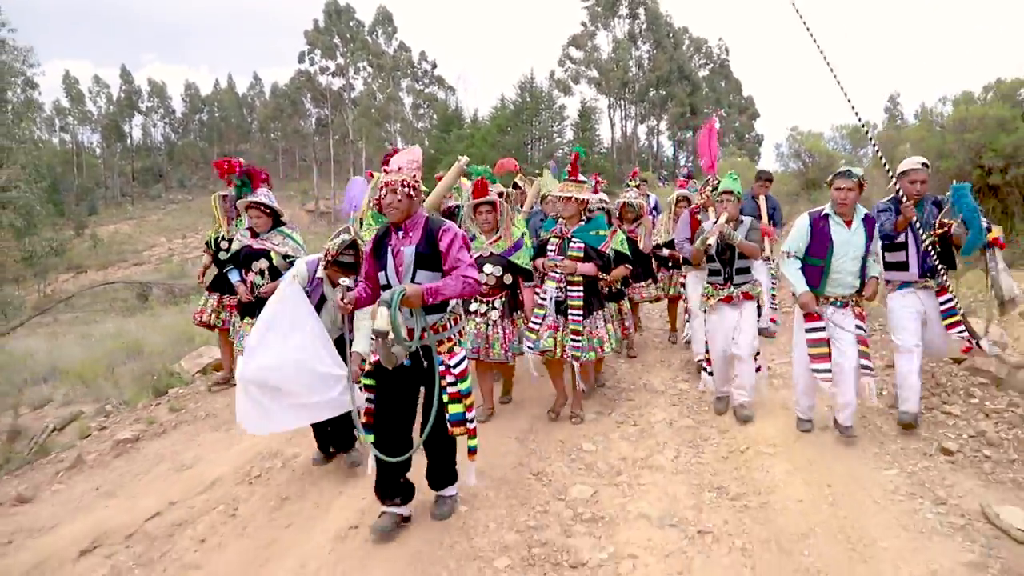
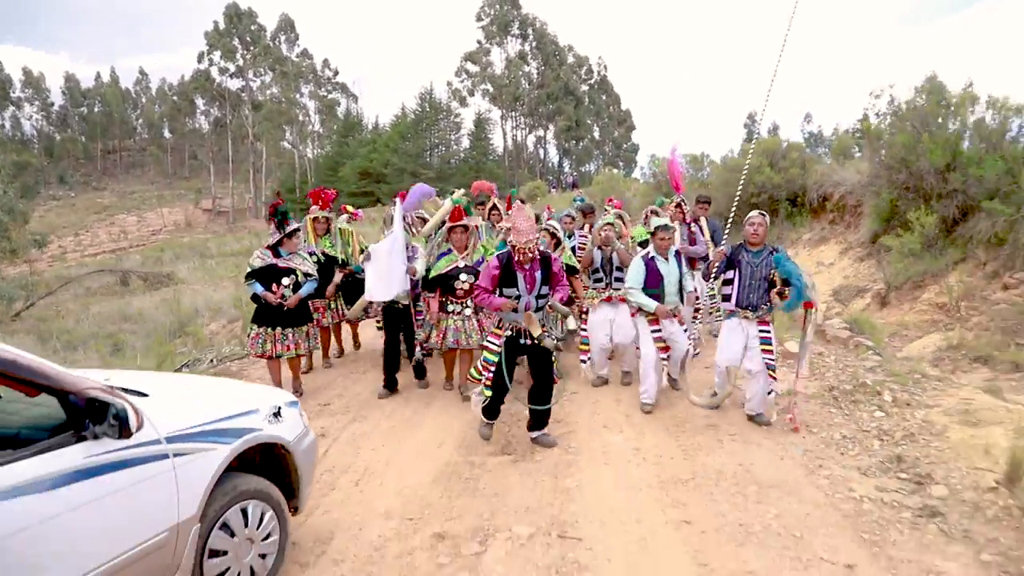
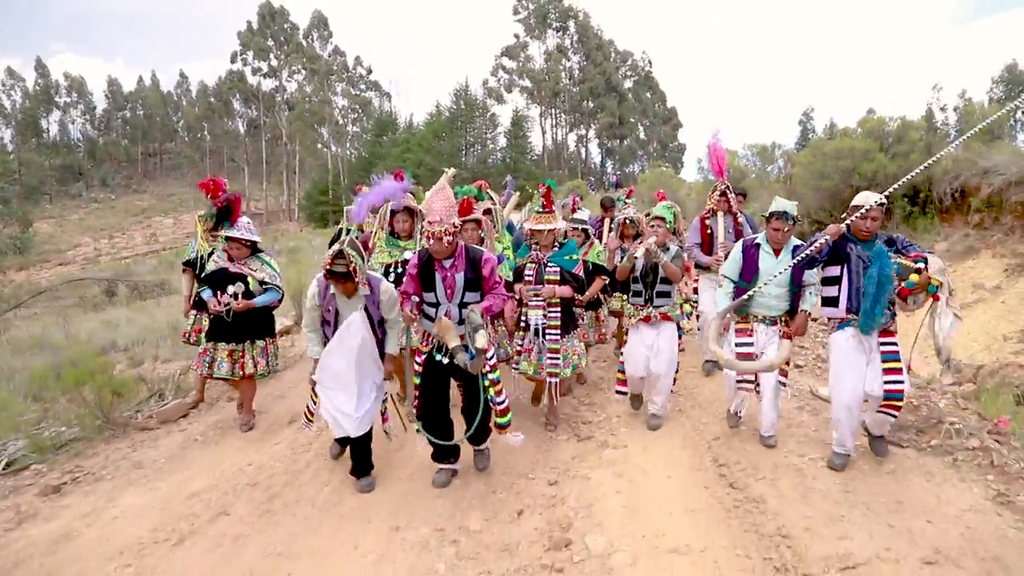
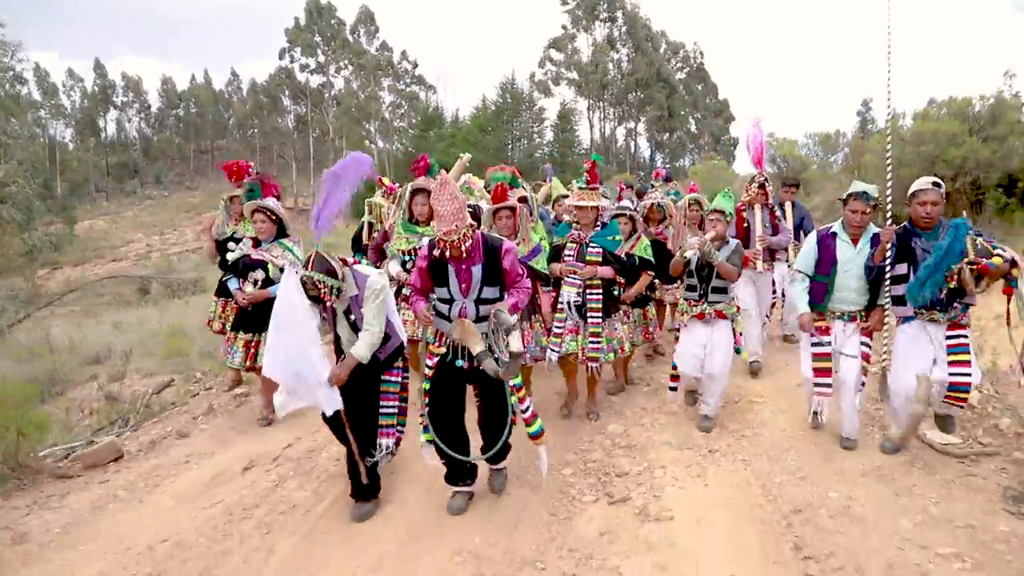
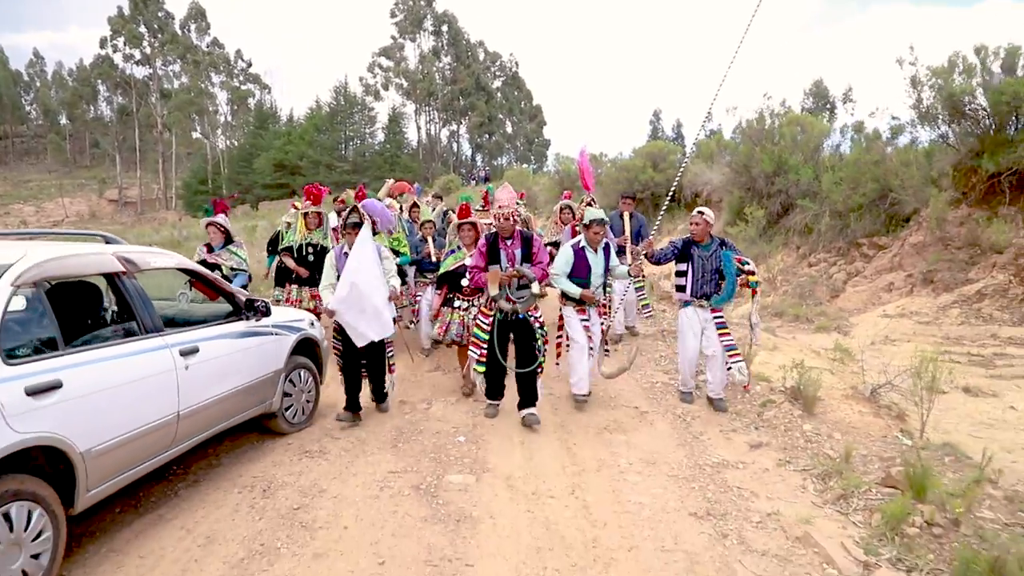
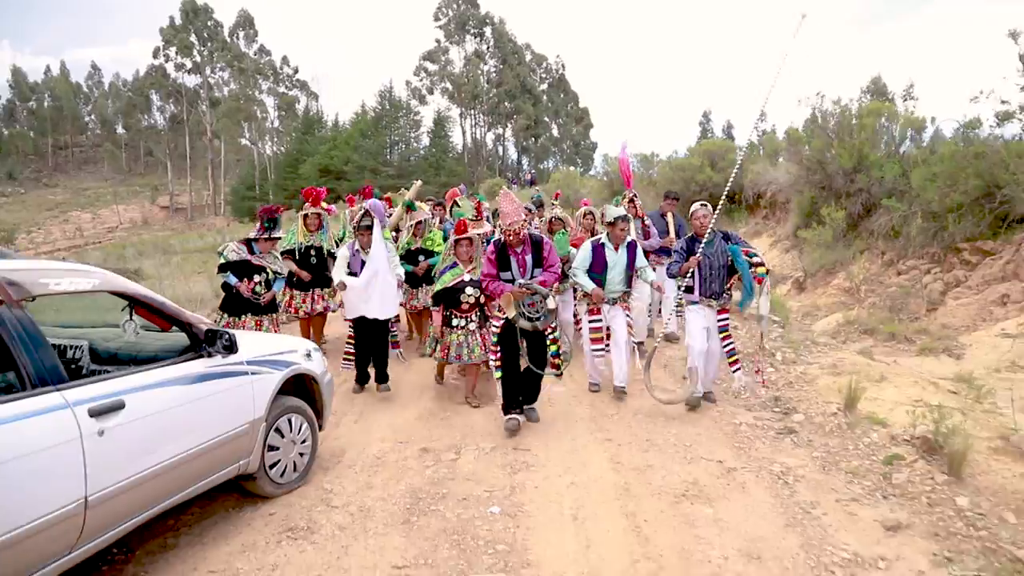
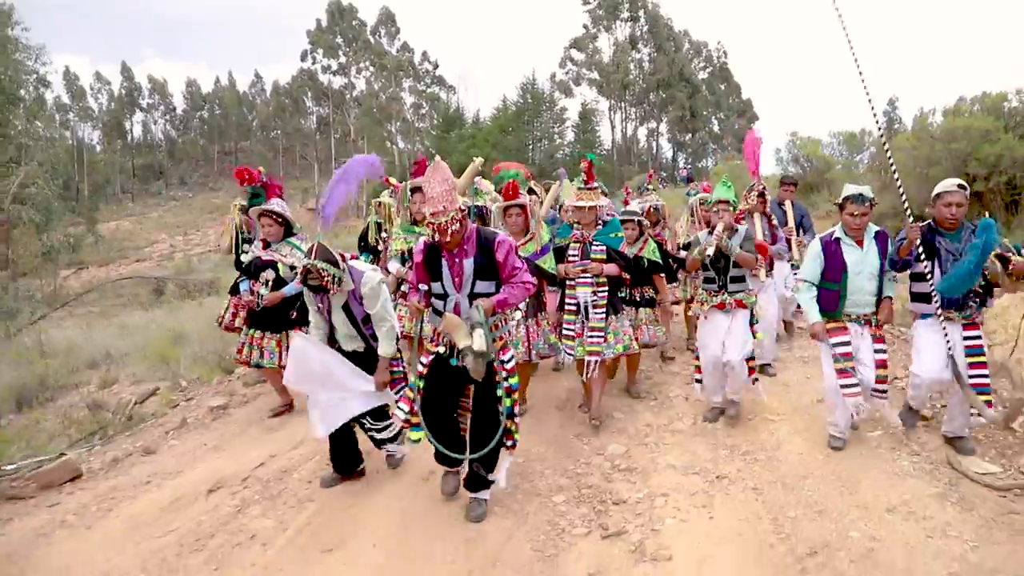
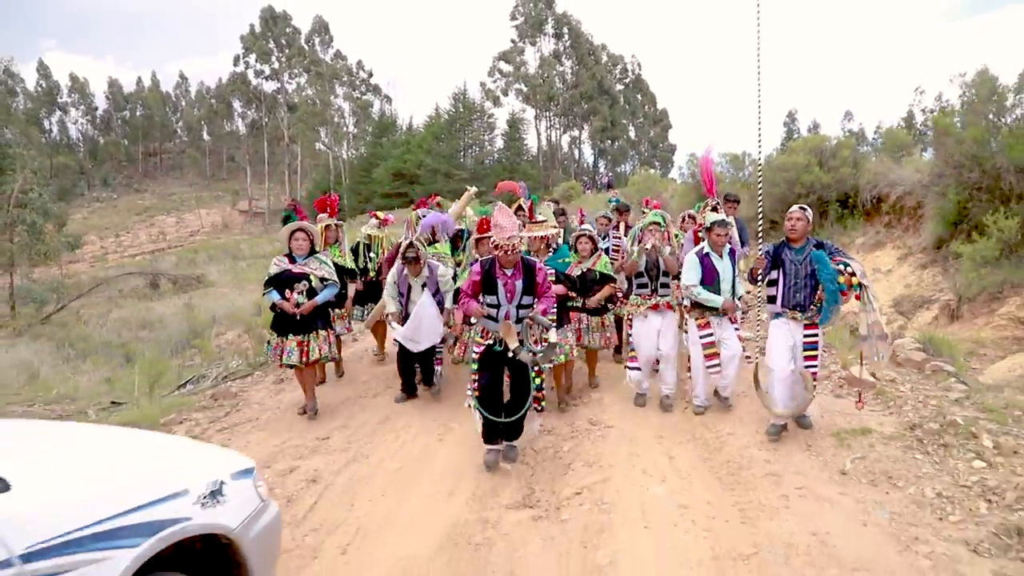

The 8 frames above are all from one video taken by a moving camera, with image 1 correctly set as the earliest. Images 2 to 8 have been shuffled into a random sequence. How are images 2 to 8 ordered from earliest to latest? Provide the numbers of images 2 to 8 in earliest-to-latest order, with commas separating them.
7, 4, 3, 8, 2, 6, 5
